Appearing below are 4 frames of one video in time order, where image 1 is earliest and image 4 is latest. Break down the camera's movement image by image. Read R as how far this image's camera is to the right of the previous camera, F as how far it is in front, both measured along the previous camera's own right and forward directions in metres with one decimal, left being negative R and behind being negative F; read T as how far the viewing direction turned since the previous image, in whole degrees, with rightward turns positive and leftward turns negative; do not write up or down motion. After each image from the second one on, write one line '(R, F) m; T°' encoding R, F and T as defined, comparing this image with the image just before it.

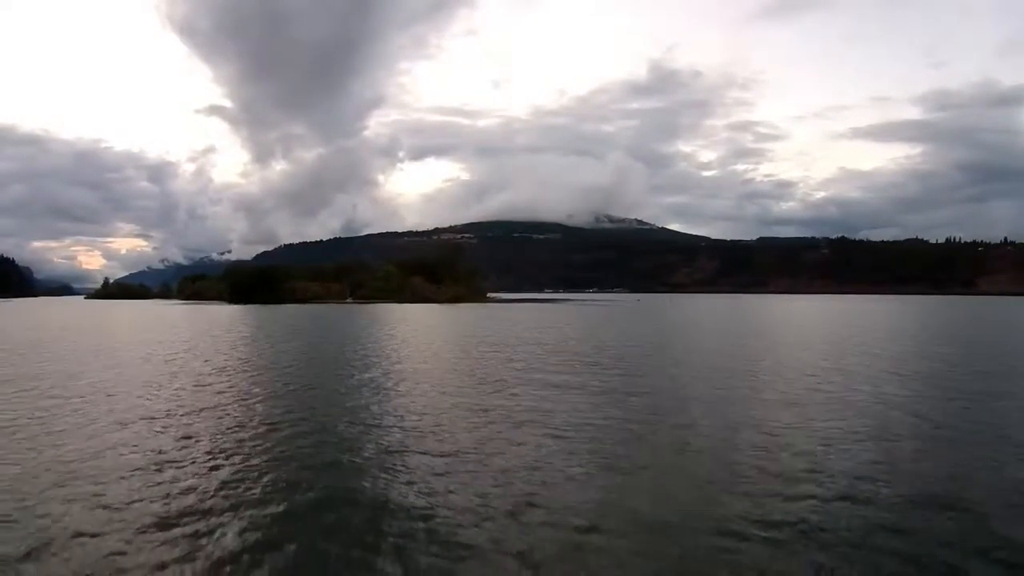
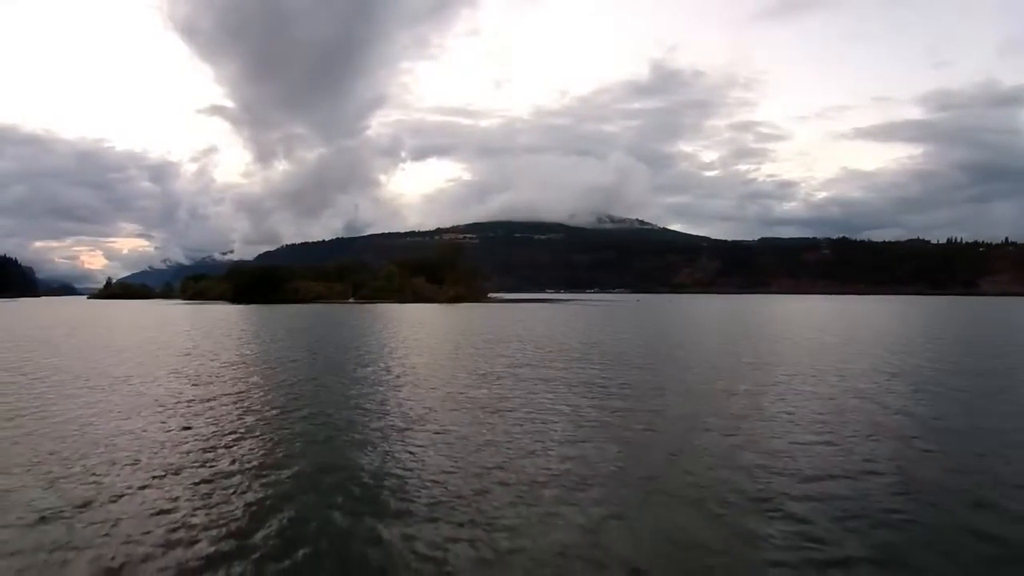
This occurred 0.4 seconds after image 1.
(-1.1, +1.2) m; 0°
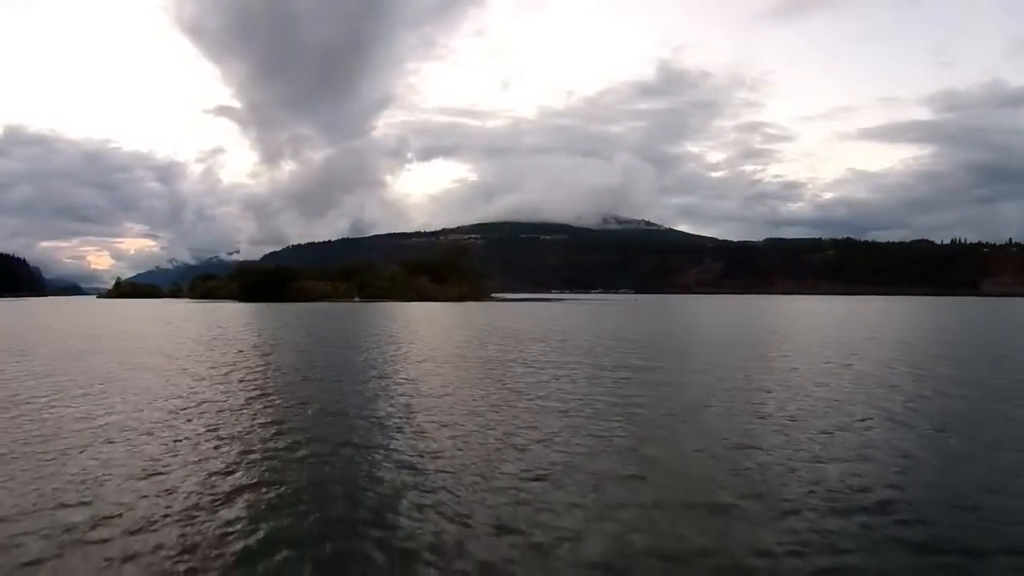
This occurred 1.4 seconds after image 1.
(+1.1, -1.4) m; 0°
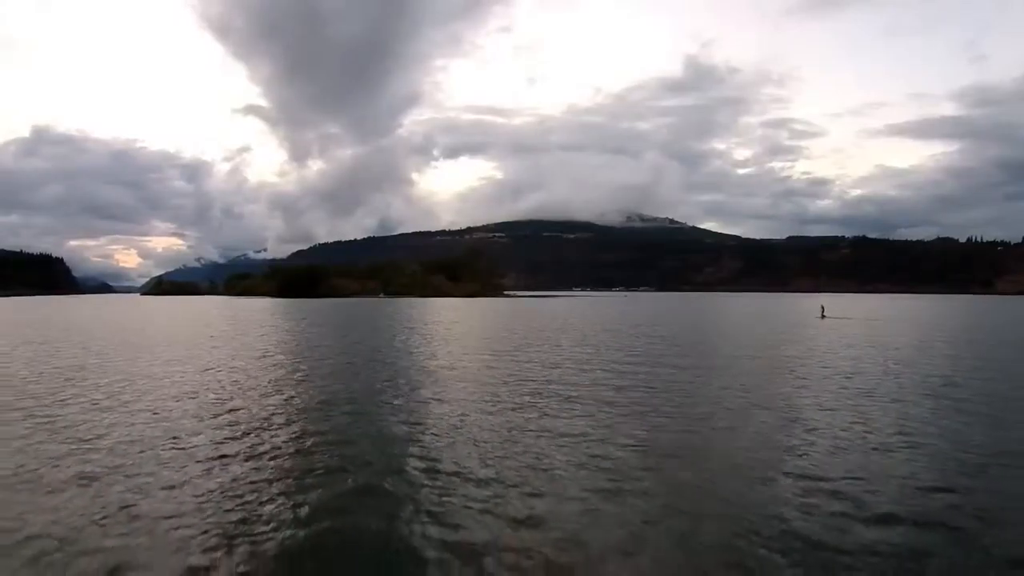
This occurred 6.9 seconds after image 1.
(-0.6, +0.4) m; -2°
